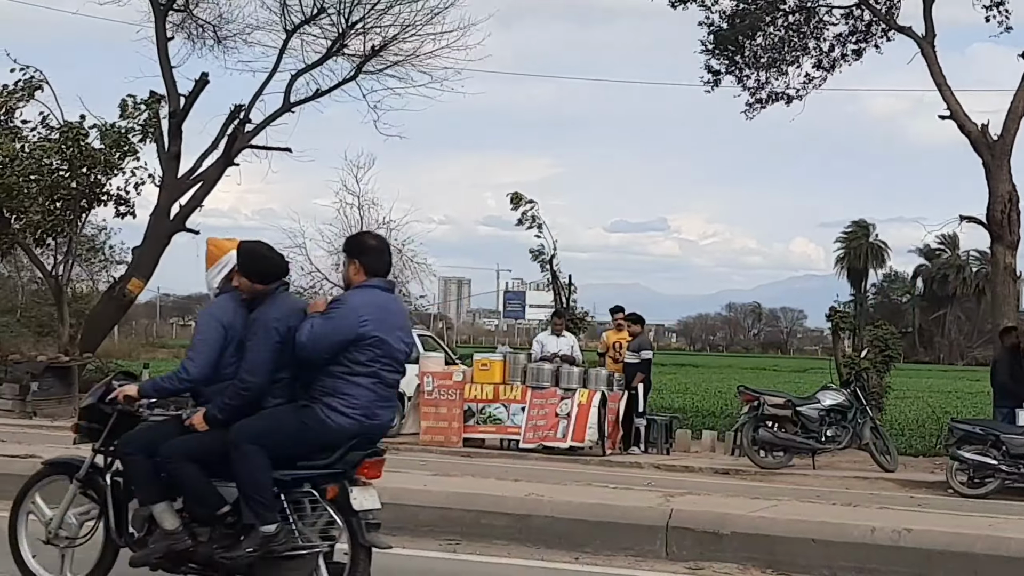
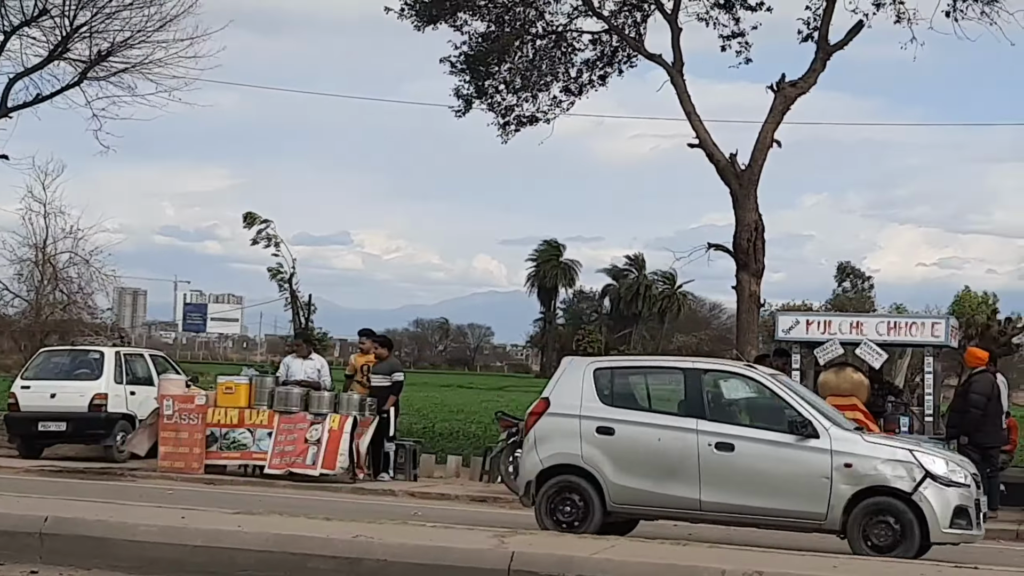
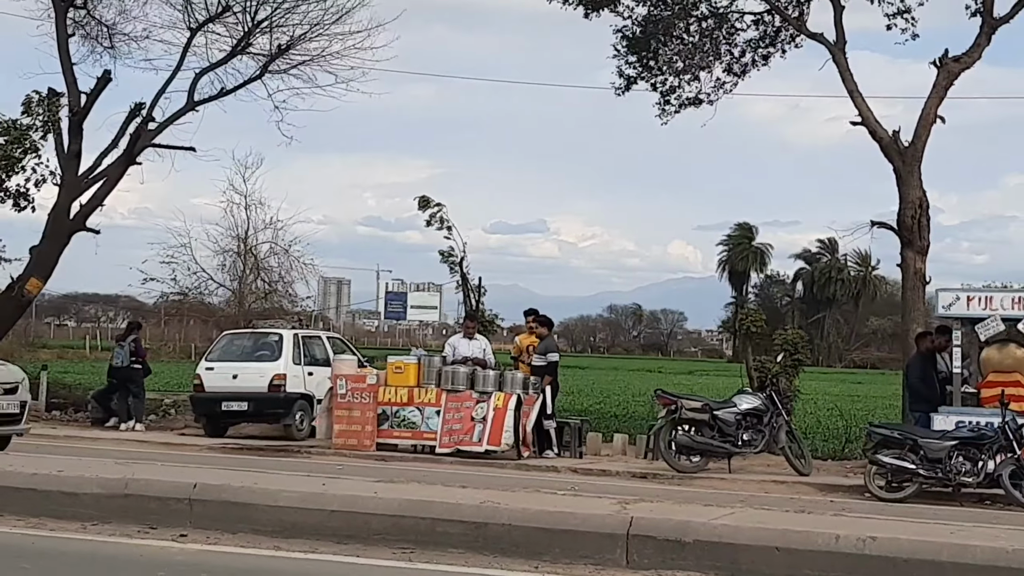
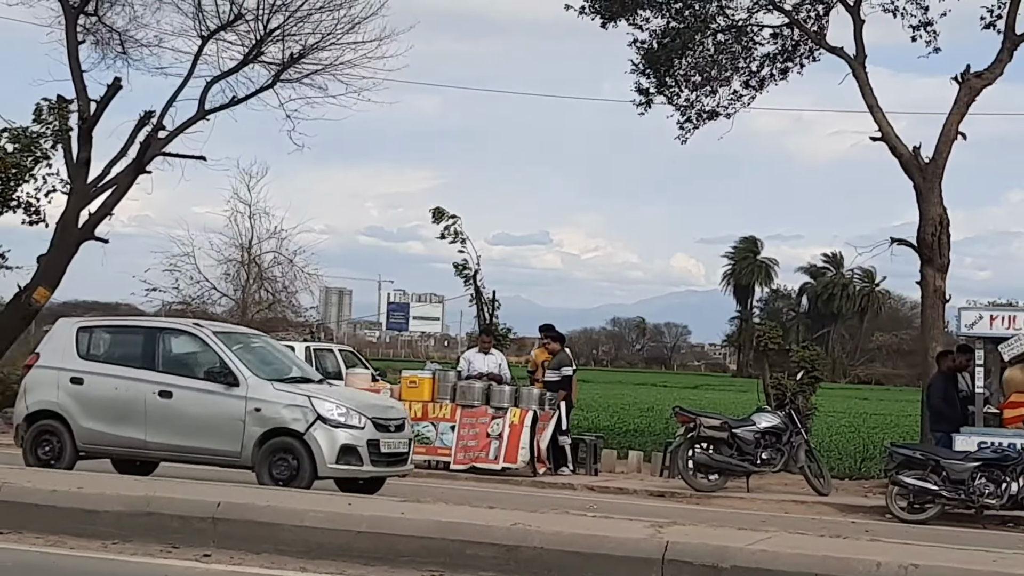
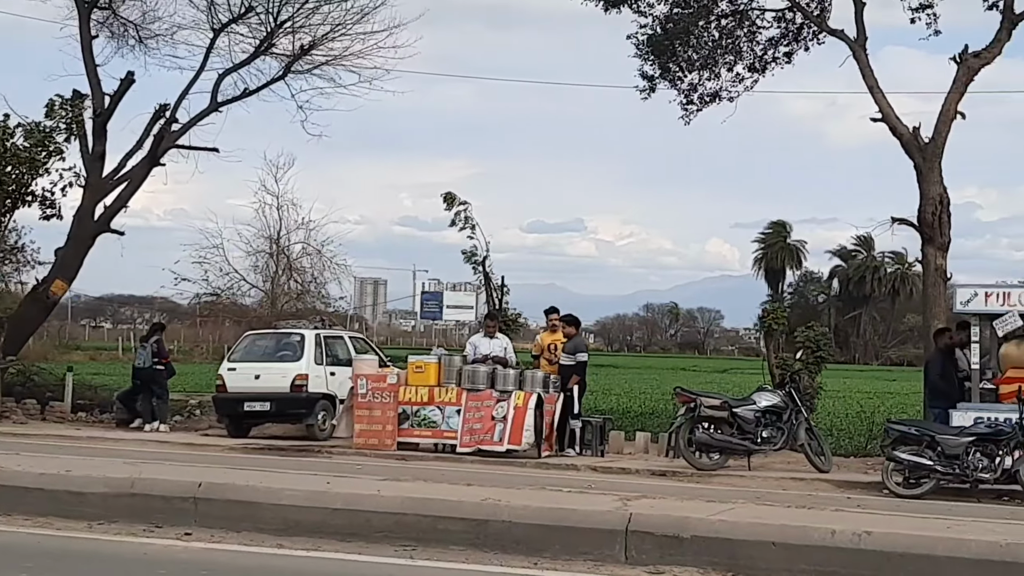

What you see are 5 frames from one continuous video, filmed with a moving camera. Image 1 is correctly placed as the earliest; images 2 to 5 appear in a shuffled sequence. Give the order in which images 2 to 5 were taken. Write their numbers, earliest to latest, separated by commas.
5, 3, 4, 2
